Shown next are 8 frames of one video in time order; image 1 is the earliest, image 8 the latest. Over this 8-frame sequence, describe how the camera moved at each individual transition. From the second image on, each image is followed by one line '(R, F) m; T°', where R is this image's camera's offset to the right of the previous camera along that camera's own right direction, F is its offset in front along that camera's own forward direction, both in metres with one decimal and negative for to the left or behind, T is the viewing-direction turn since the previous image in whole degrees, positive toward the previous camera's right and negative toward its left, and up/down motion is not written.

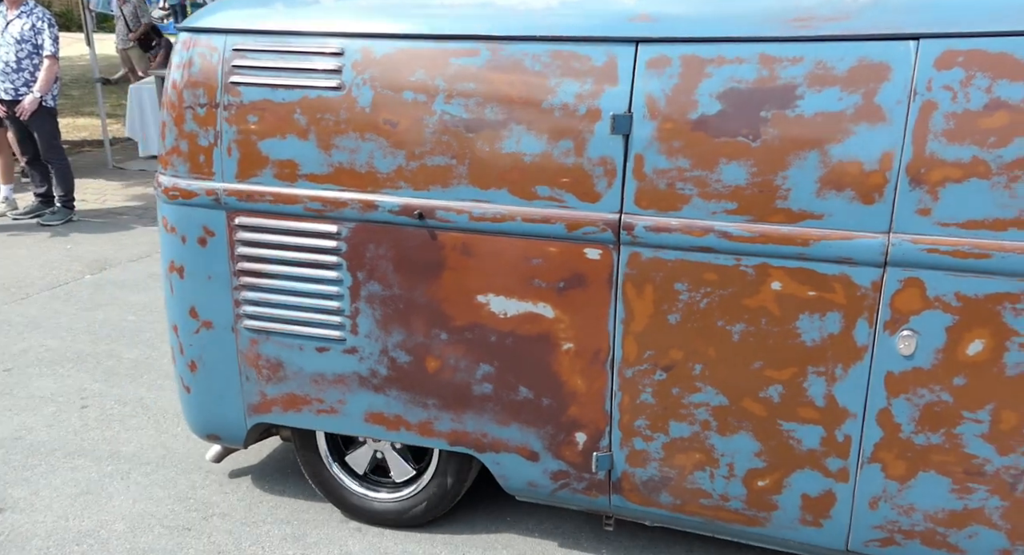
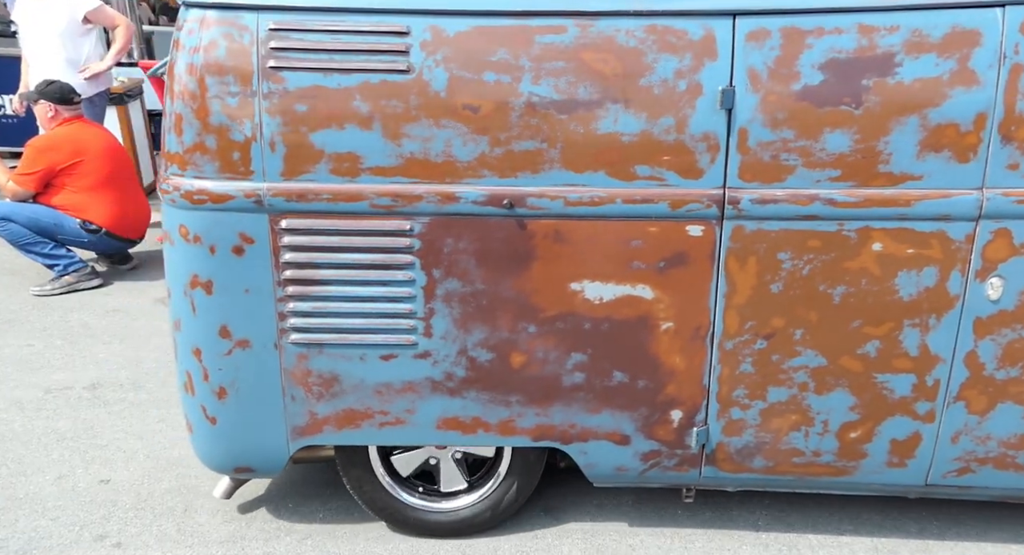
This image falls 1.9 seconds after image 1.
(-0.9, +0.2) m; +14°
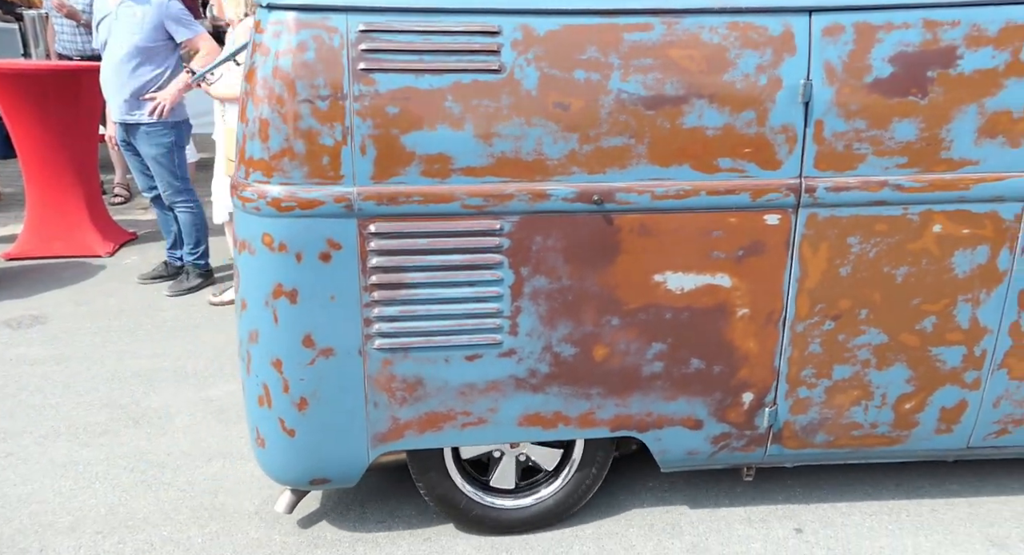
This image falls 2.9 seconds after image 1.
(-0.6, 0.0) m; +7°
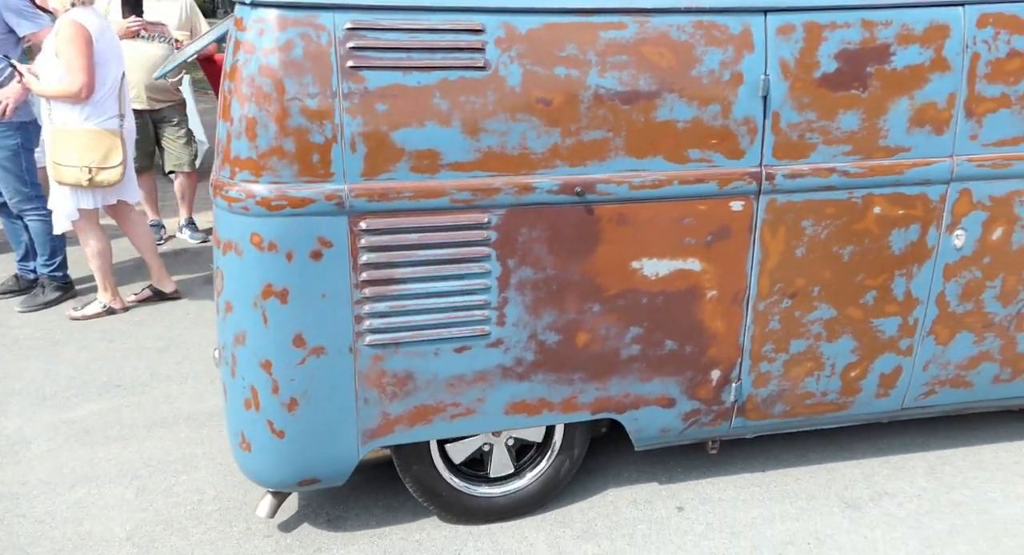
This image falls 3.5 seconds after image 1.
(-0.3, 0.0) m; +8°
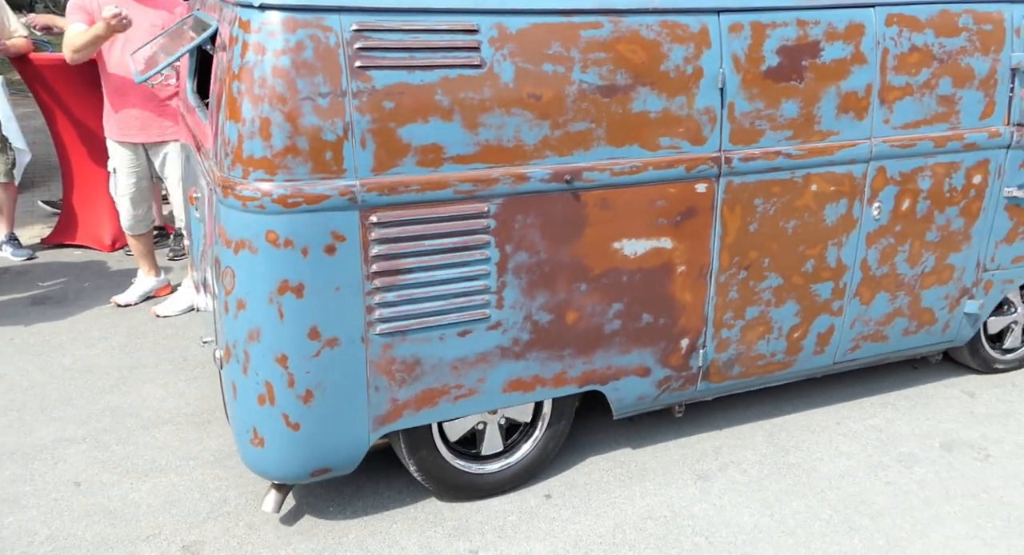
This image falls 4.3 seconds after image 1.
(-0.5, -0.1) m; +9°
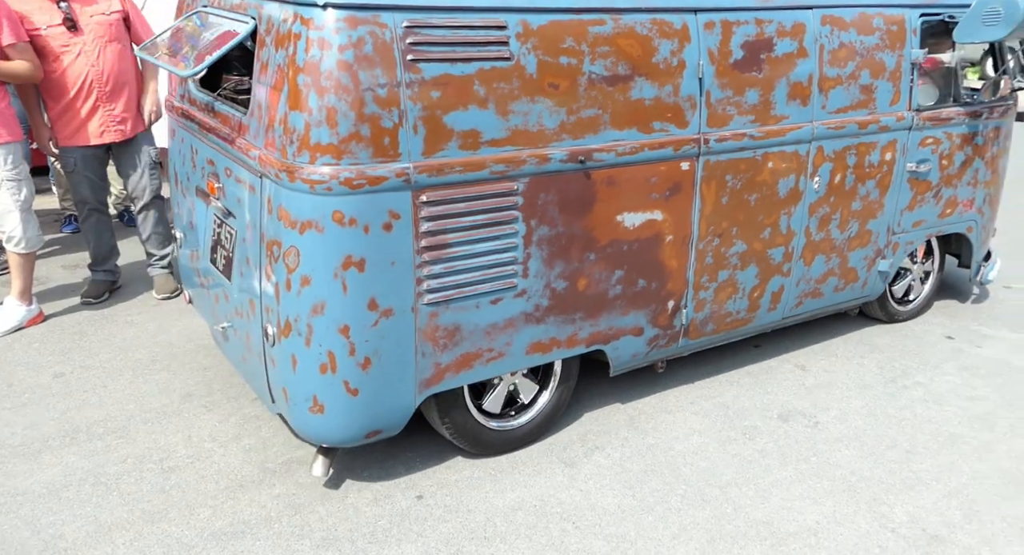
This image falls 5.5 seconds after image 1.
(-0.6, -0.3) m; +9°
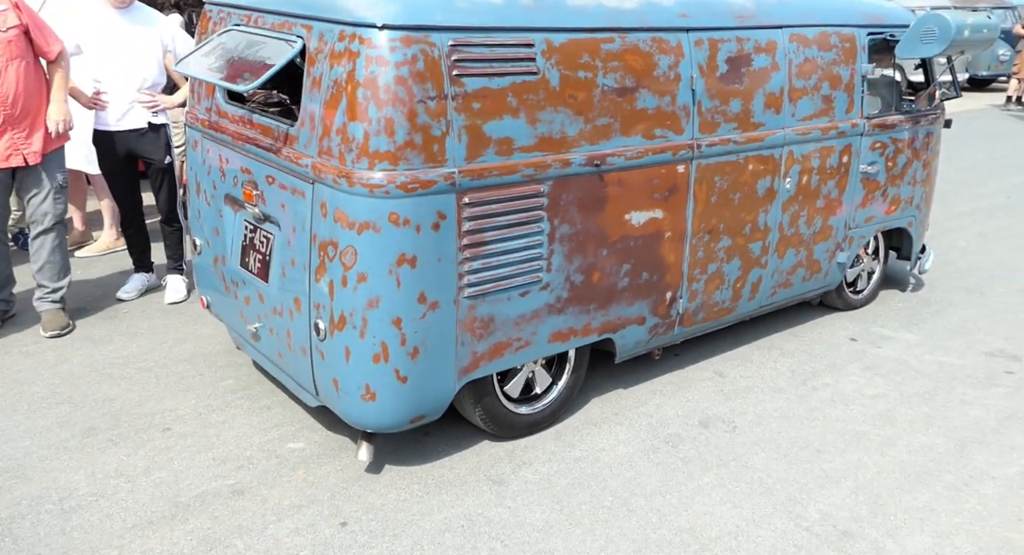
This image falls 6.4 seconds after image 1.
(-0.4, -0.3) m; +5°
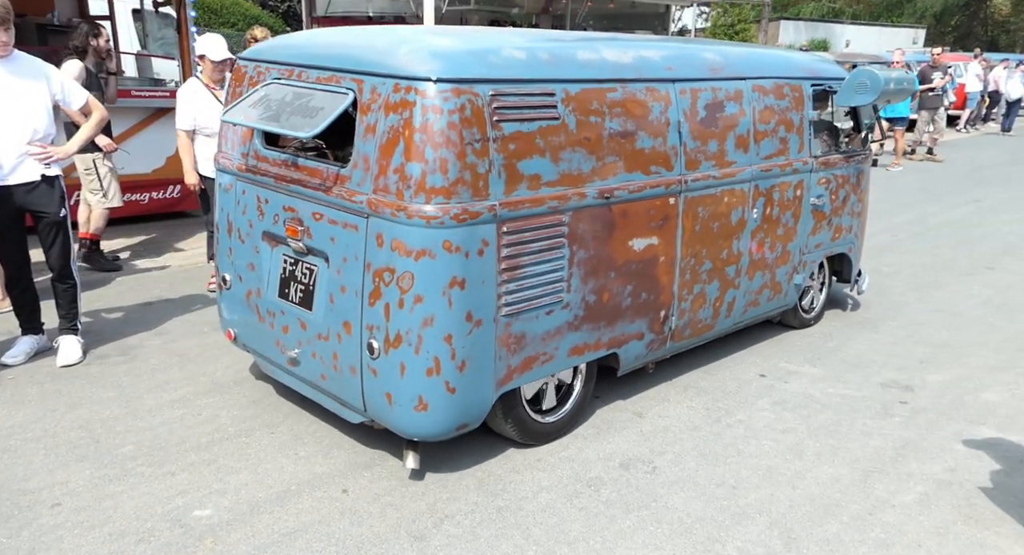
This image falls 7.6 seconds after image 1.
(-0.5, -0.4) m; +6°
